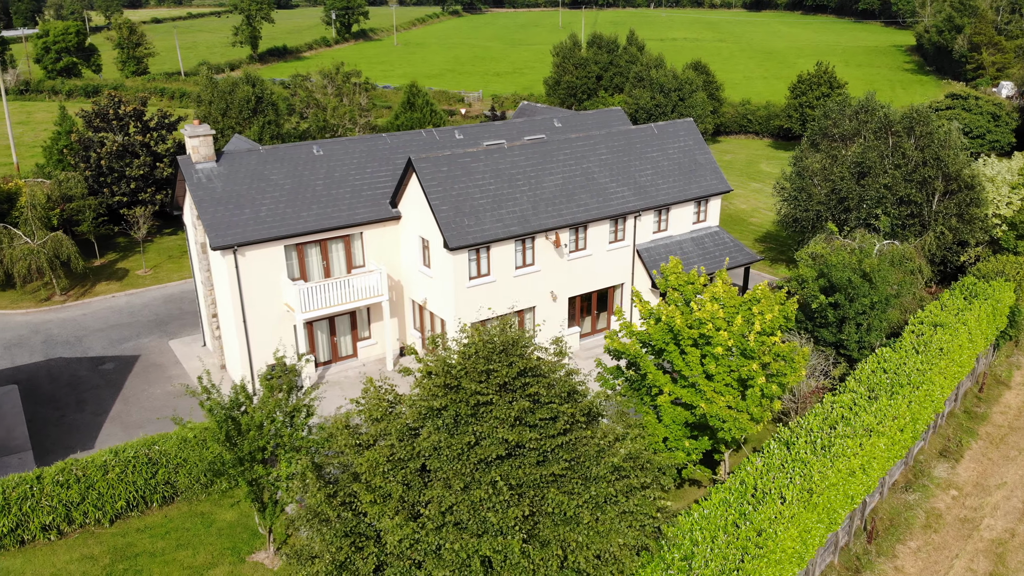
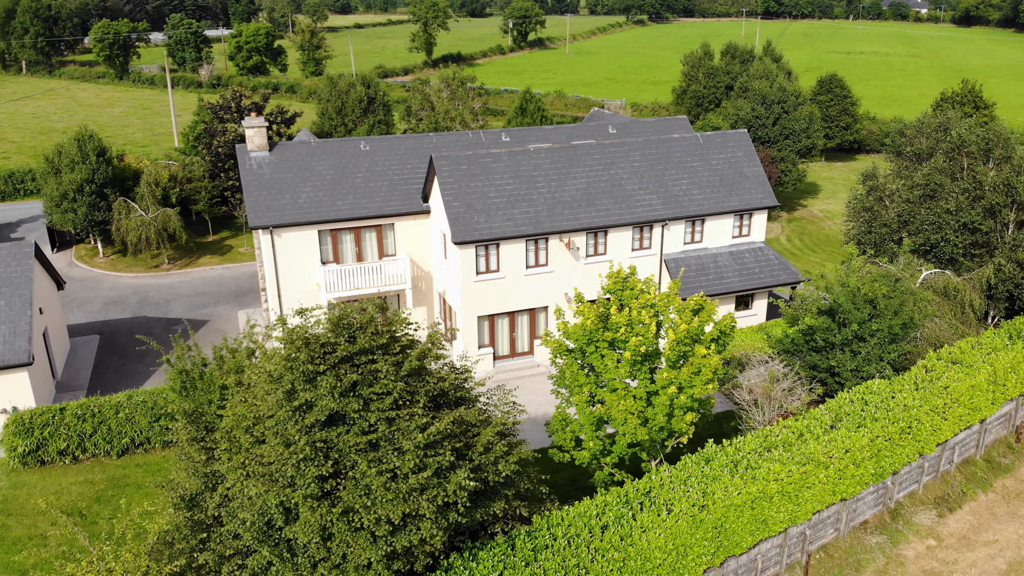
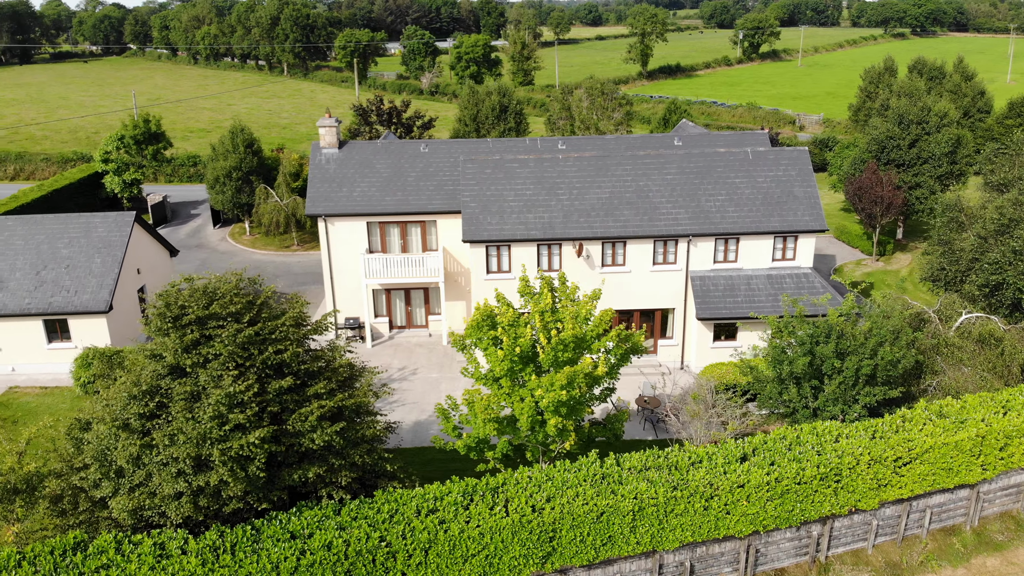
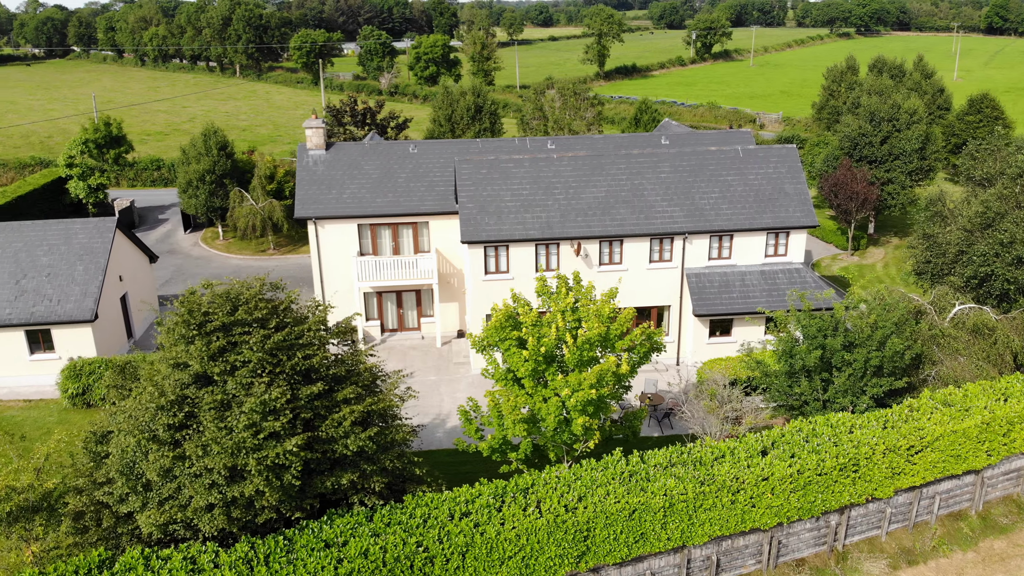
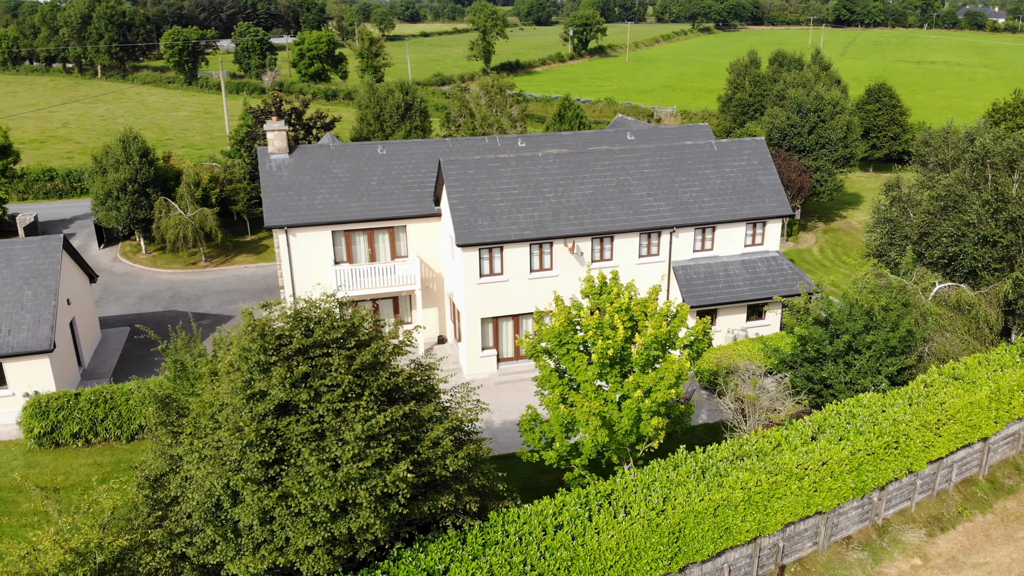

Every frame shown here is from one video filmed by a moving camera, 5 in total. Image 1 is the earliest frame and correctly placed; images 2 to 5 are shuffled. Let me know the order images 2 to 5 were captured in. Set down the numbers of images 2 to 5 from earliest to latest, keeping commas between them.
2, 5, 4, 3
